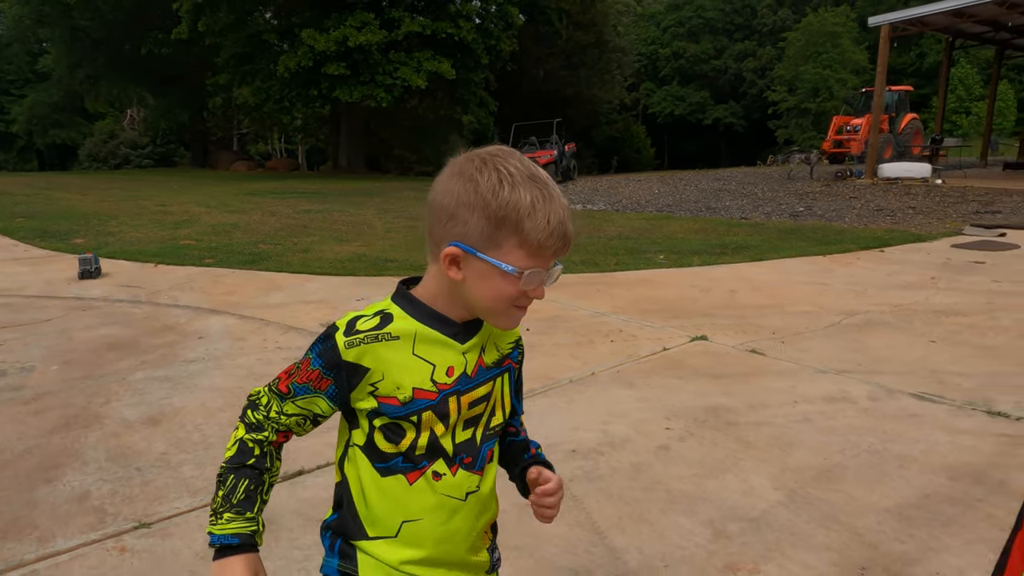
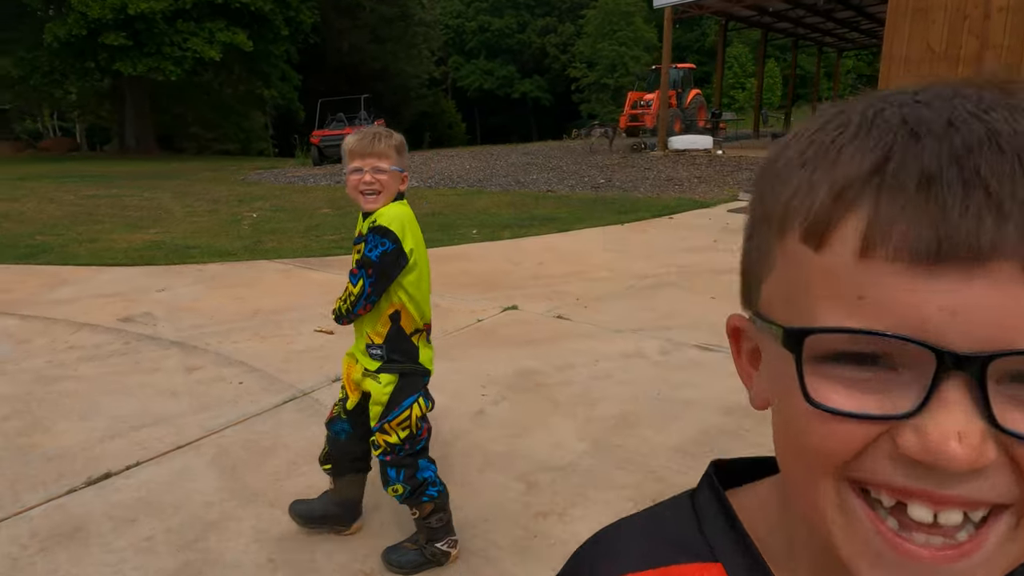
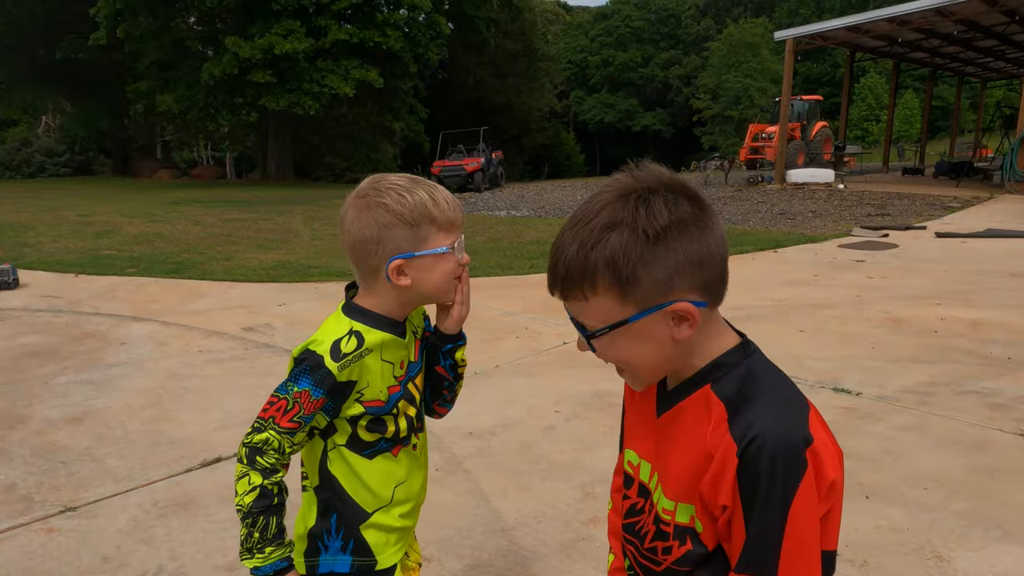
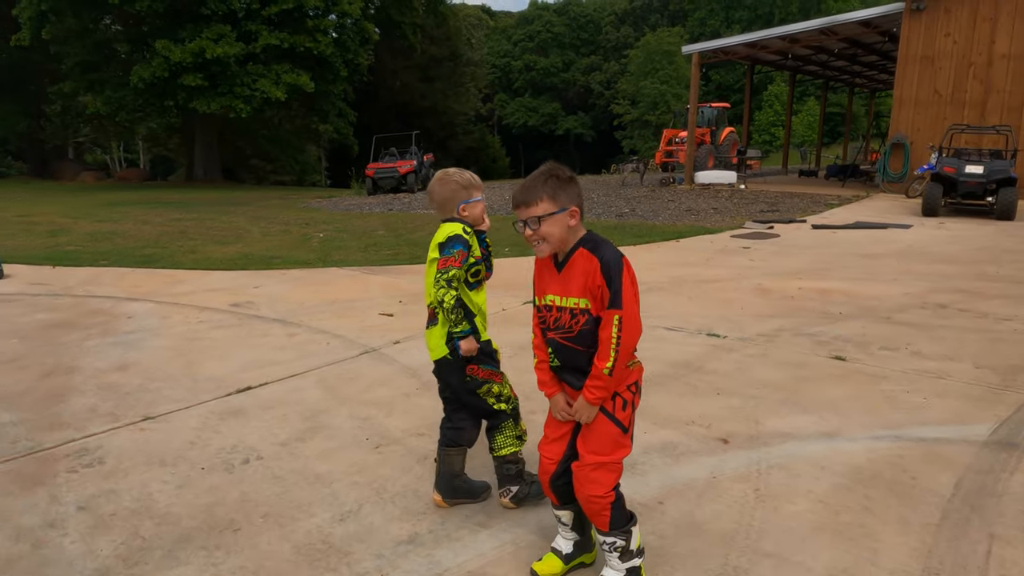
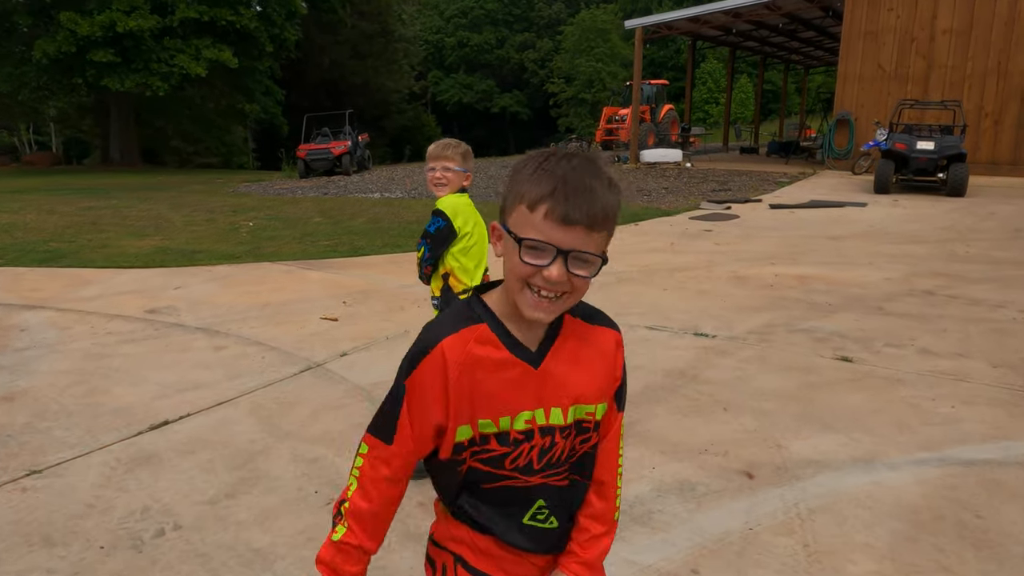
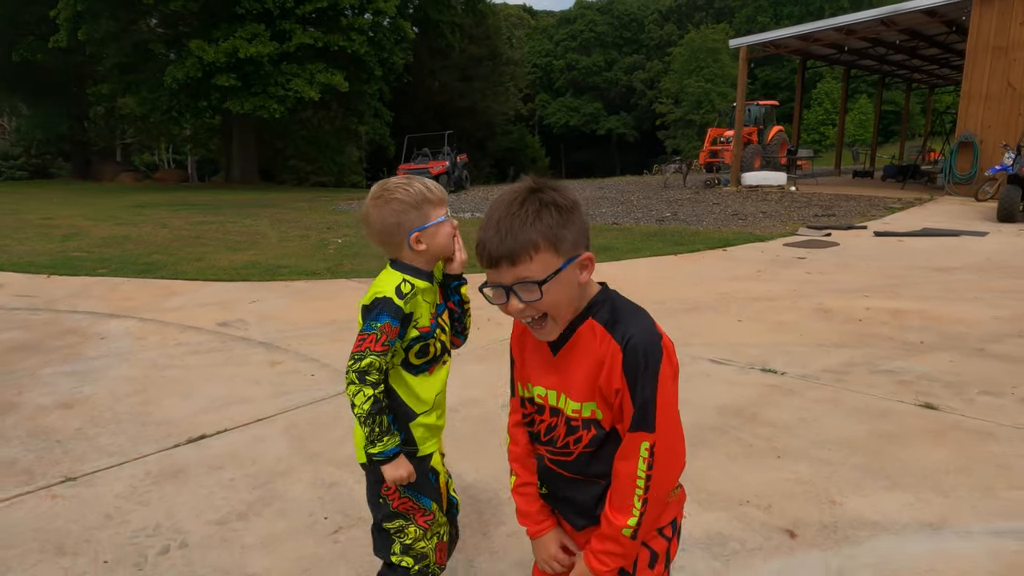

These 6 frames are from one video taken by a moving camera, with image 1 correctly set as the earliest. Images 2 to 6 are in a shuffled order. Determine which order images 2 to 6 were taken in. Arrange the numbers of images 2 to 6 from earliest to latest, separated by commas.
3, 6, 4, 5, 2
